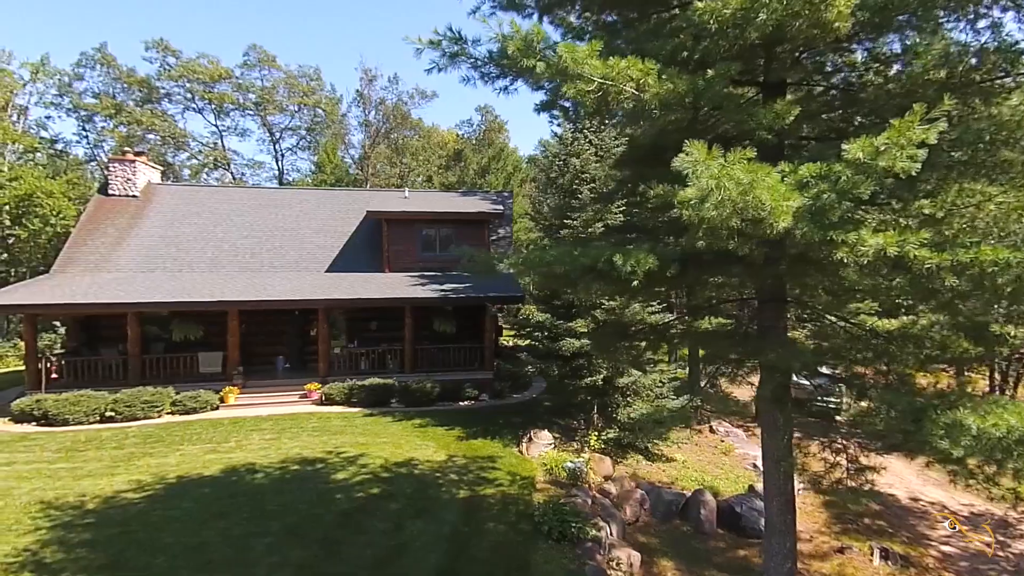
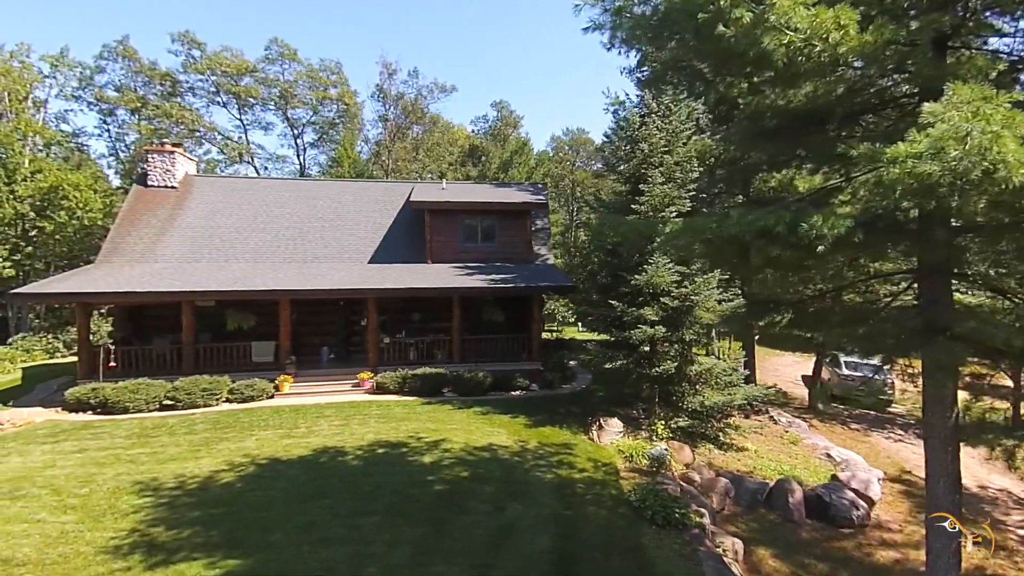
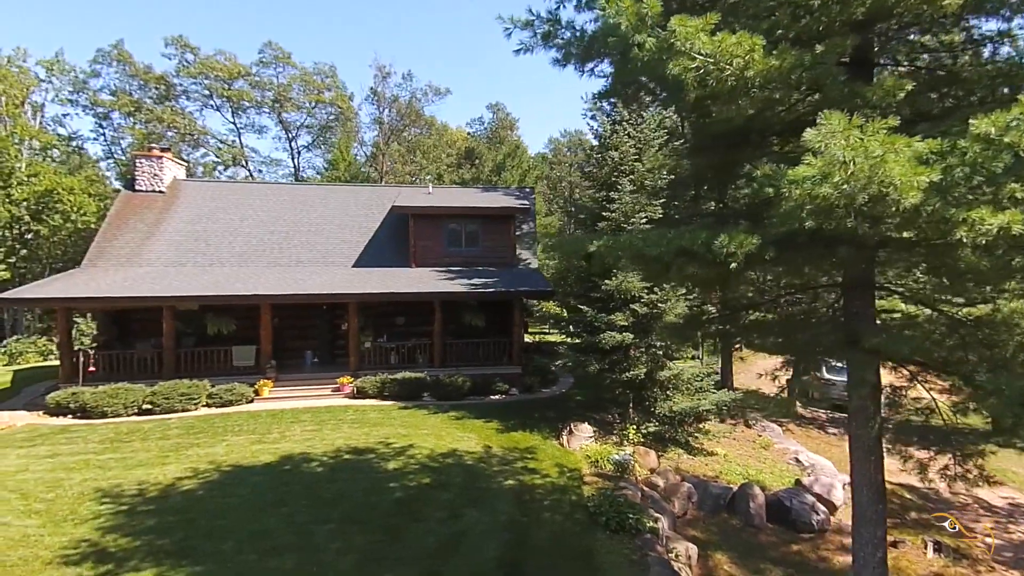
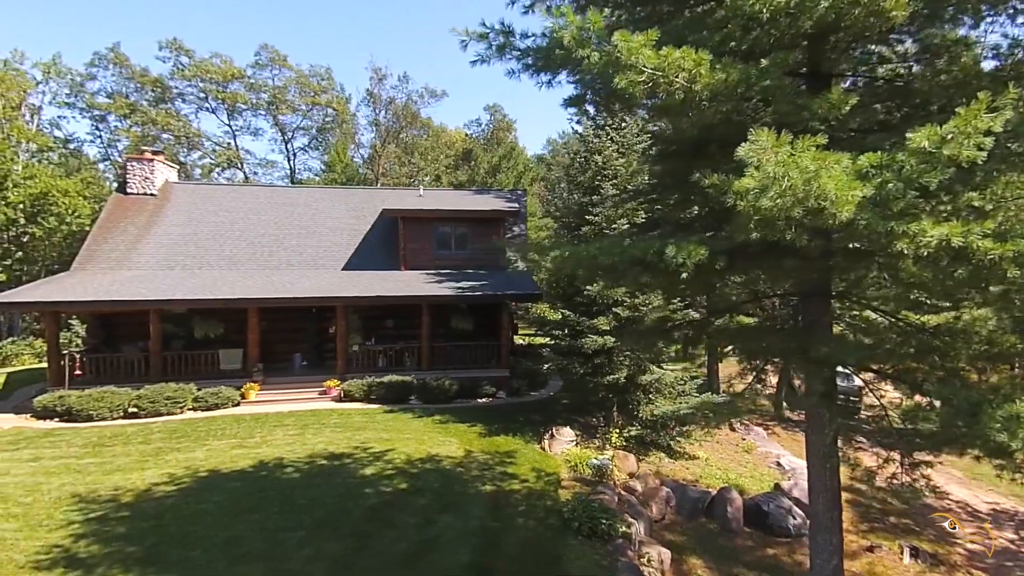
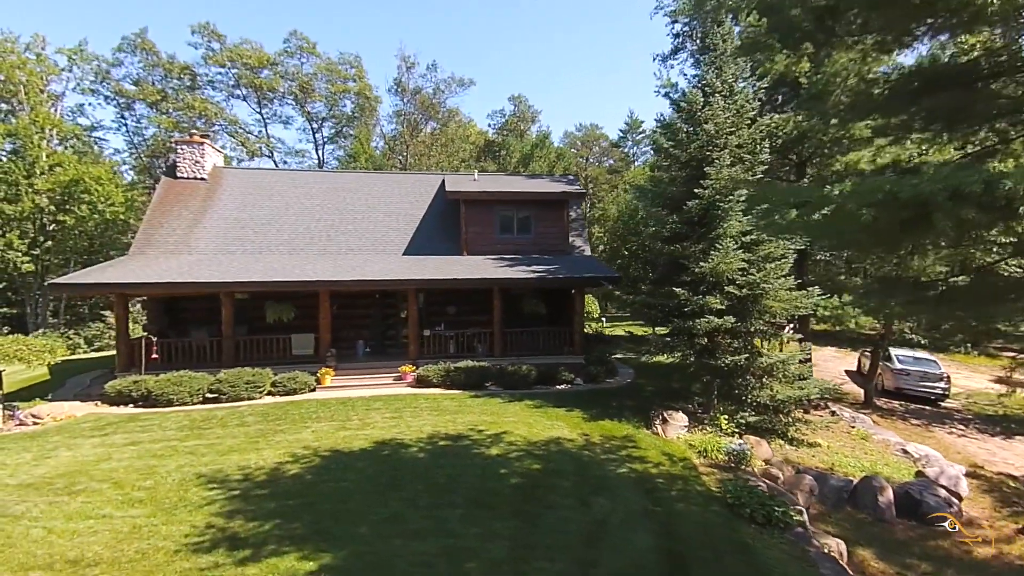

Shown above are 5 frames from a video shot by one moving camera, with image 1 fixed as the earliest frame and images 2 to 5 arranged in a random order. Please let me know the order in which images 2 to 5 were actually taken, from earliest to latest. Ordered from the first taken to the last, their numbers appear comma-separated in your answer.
4, 3, 2, 5
